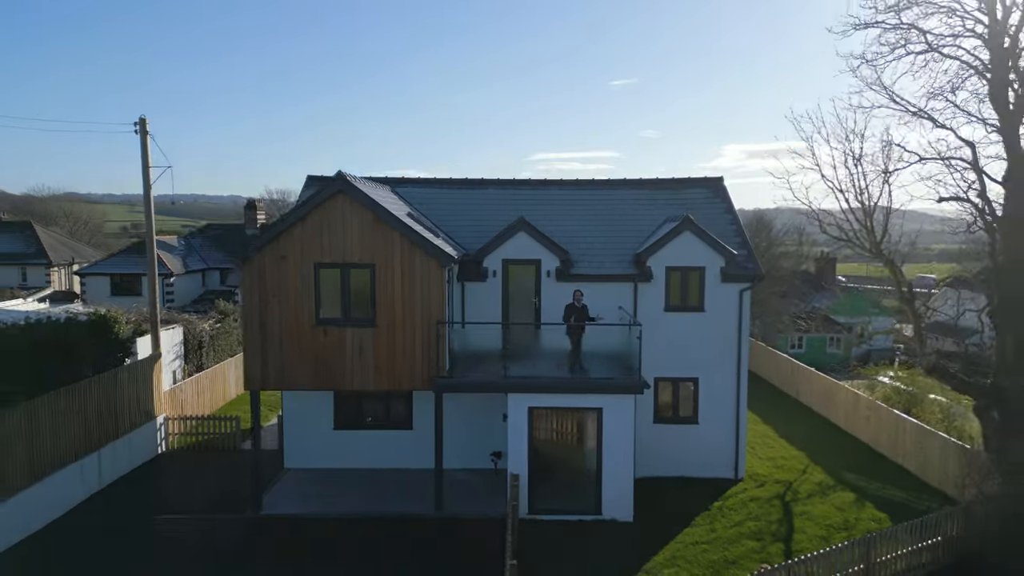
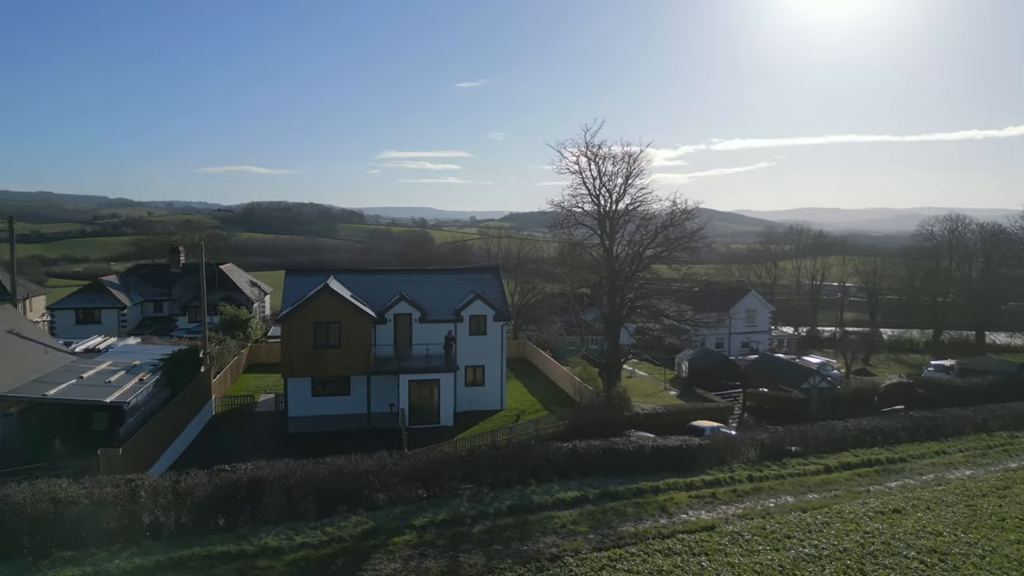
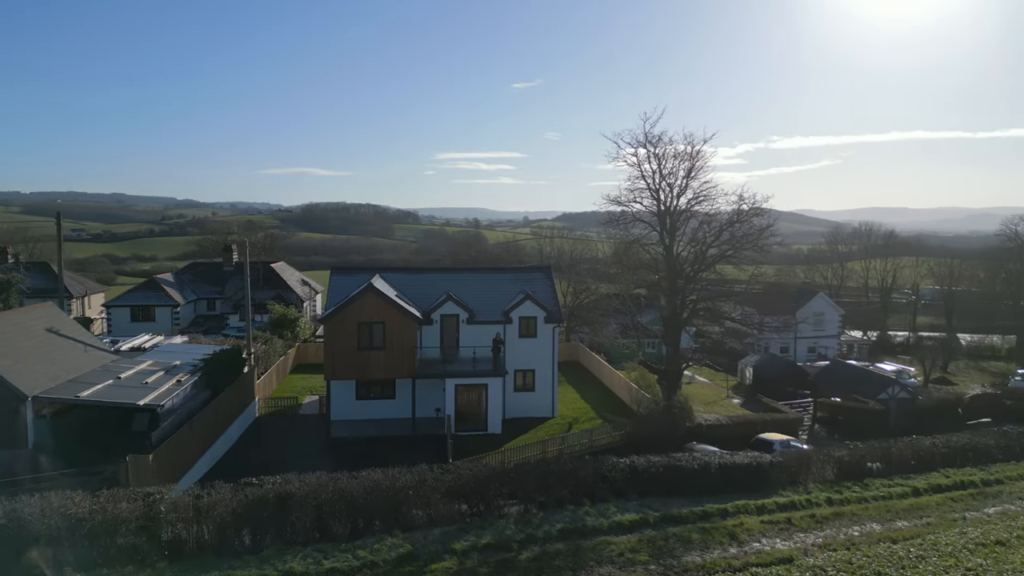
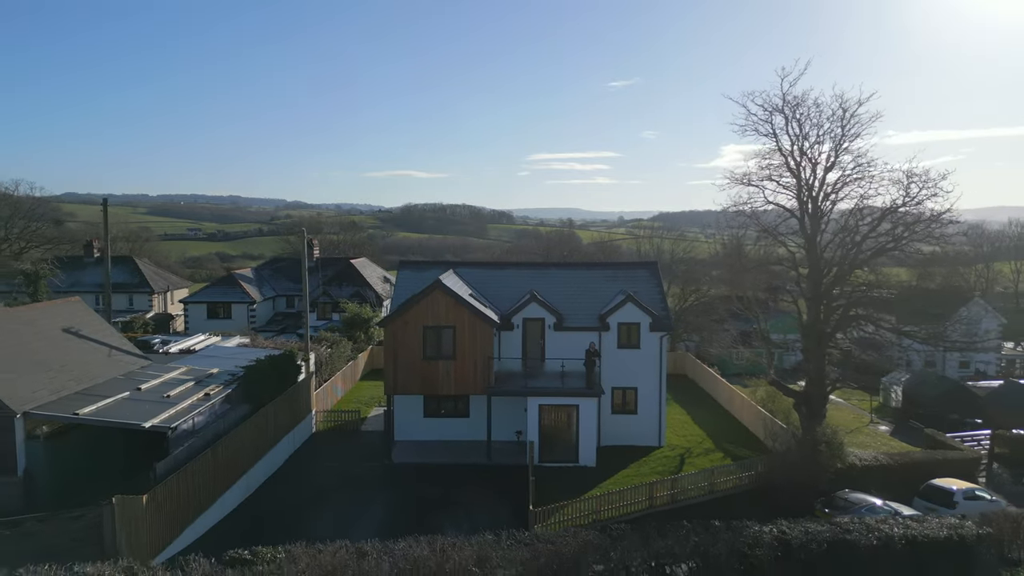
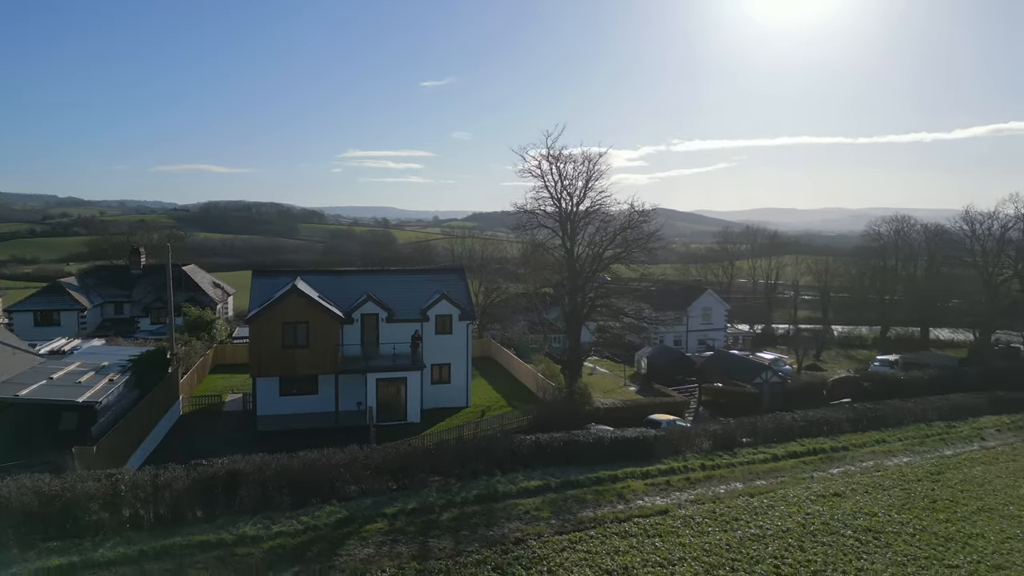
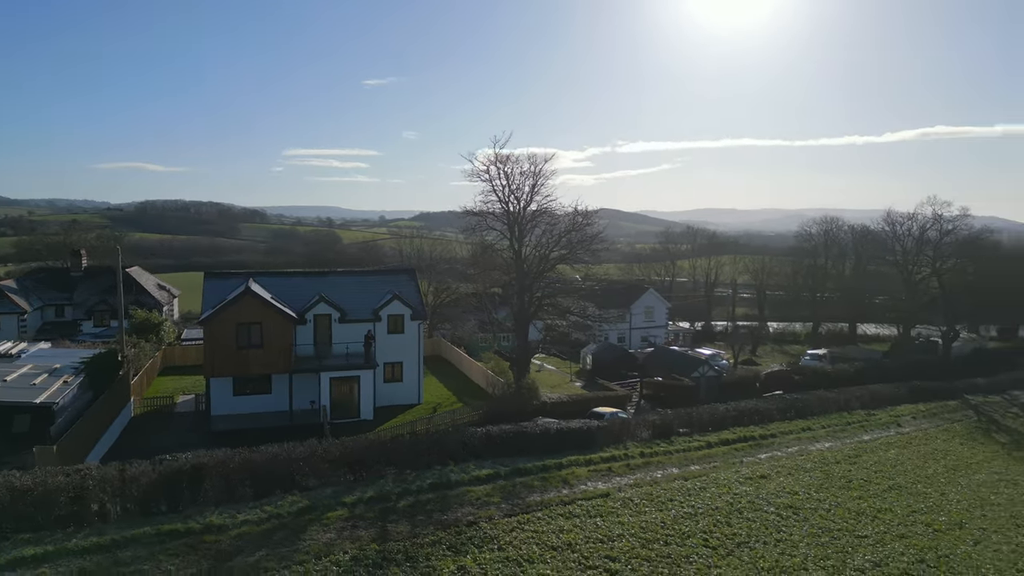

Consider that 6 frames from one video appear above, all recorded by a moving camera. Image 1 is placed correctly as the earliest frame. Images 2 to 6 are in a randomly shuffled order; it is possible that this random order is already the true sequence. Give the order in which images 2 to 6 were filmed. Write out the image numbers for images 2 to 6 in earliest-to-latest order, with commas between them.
4, 3, 2, 5, 6
